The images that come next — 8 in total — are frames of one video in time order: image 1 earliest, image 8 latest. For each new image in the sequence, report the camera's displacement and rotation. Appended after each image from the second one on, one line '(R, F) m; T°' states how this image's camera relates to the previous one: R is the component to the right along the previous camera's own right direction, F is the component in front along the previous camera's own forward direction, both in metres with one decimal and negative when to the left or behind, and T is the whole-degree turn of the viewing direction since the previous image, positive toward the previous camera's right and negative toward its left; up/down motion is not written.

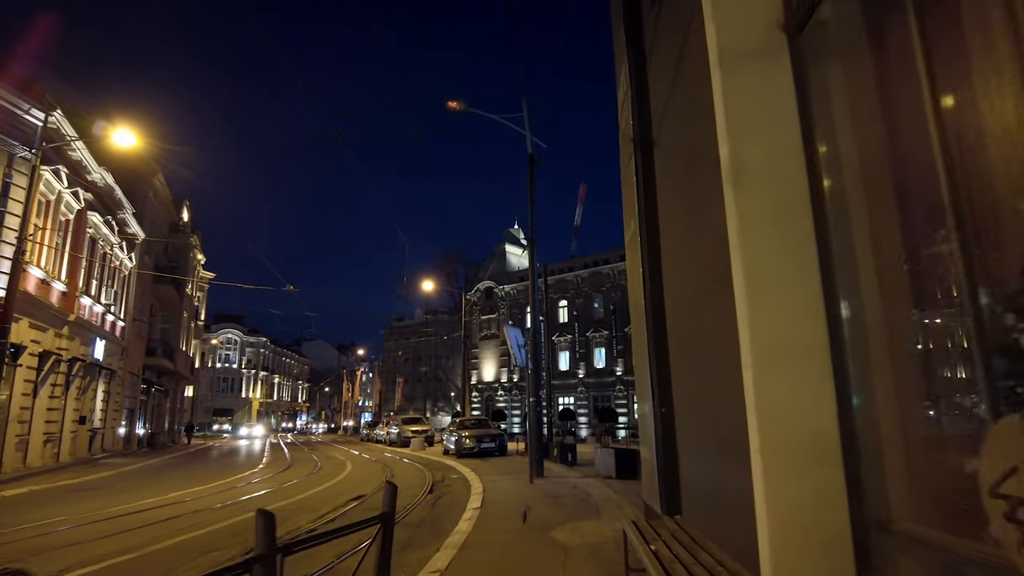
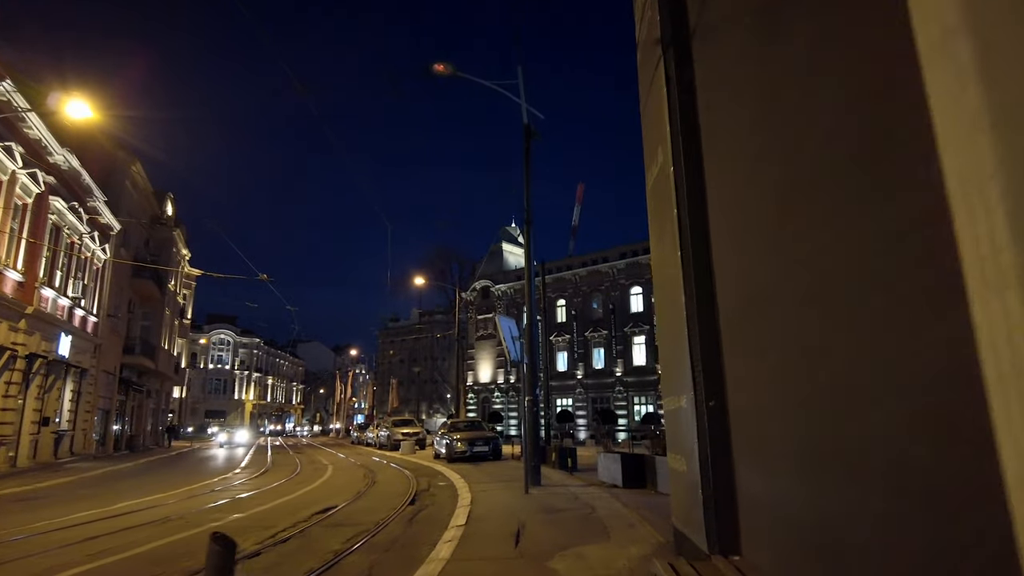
(+0.1, +1.7) m; 0°
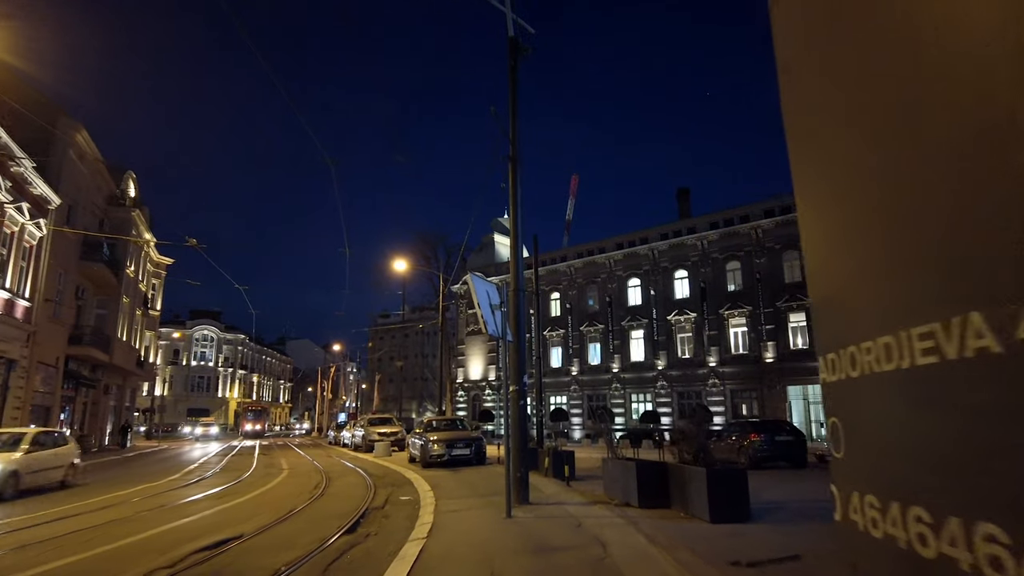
(+0.2, +3.3) m; +1°
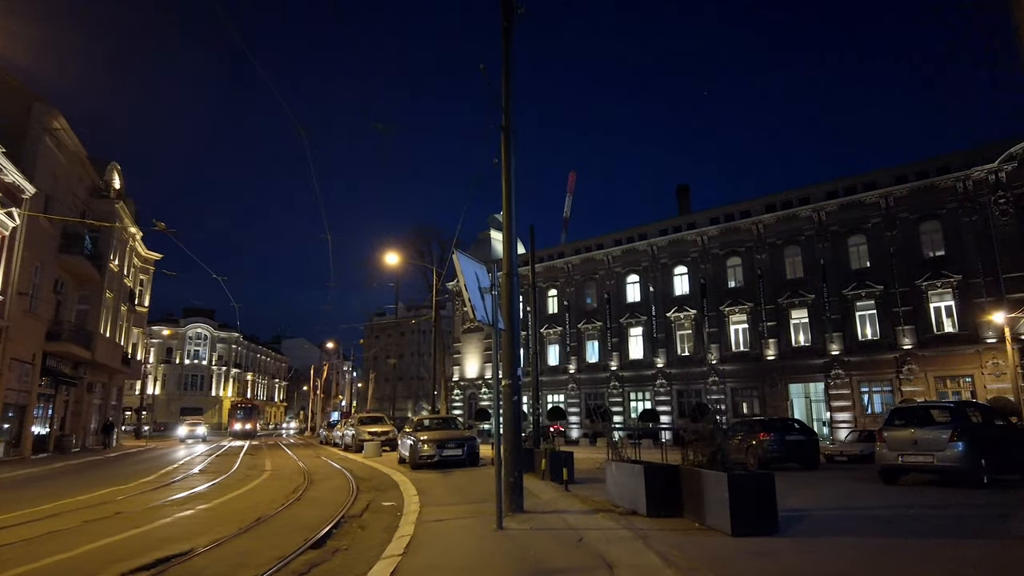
(+0.1, +1.1) m; 0°
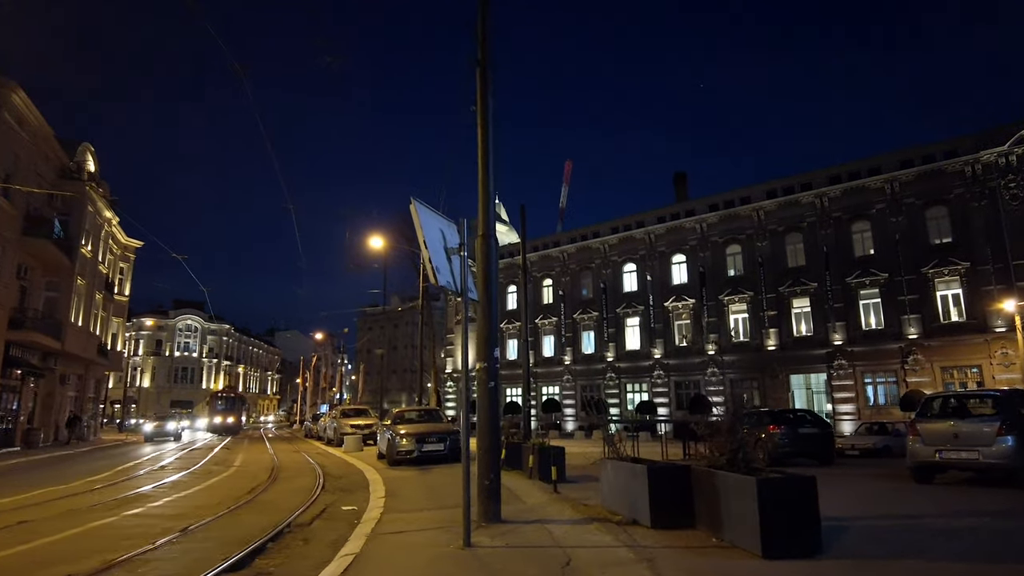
(+0.2, +1.6) m; 0°
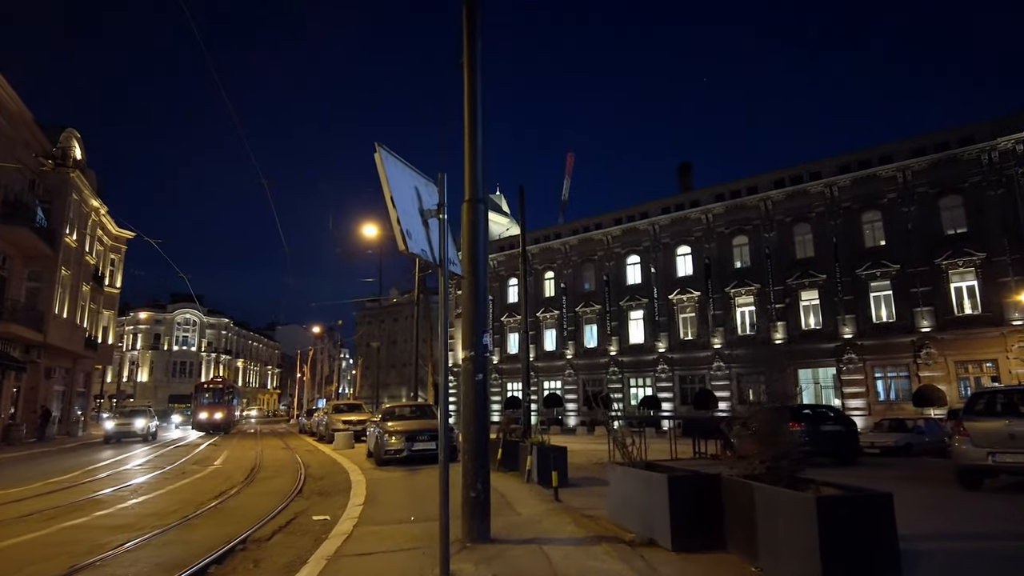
(+0.1, +1.3) m; 0°
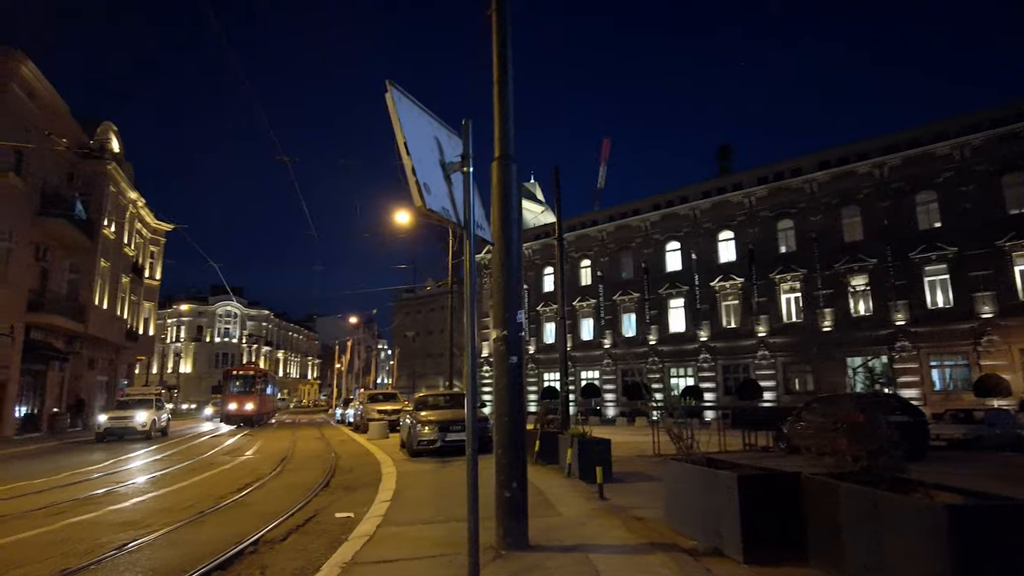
(0.0, +0.9) m; -3°
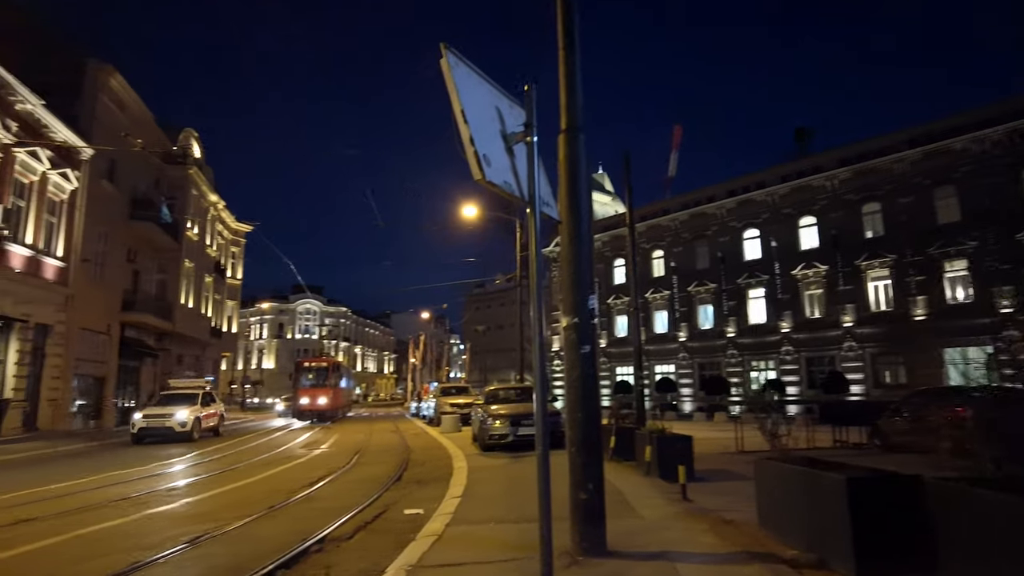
(0.0, +0.4) m; -6°
